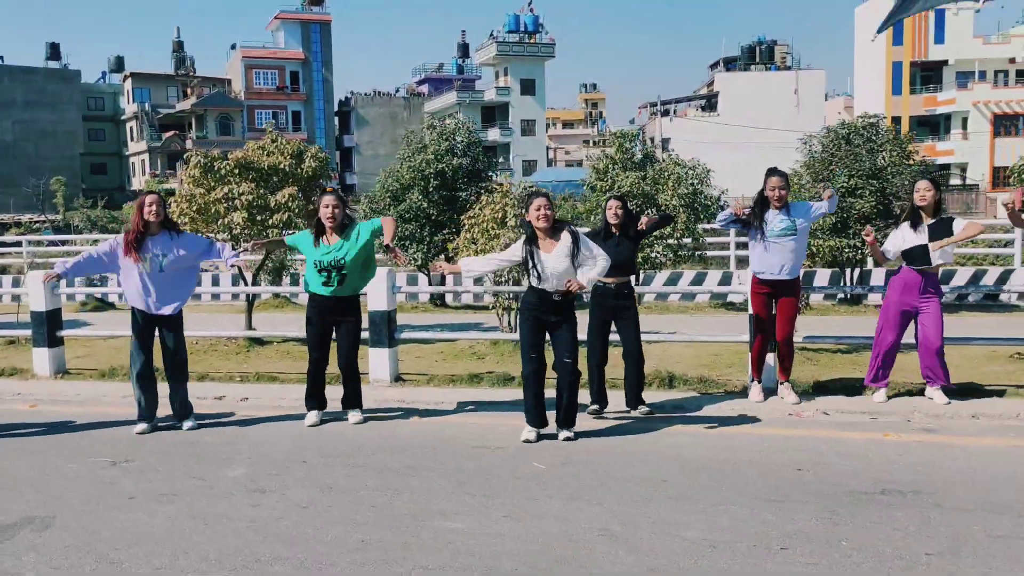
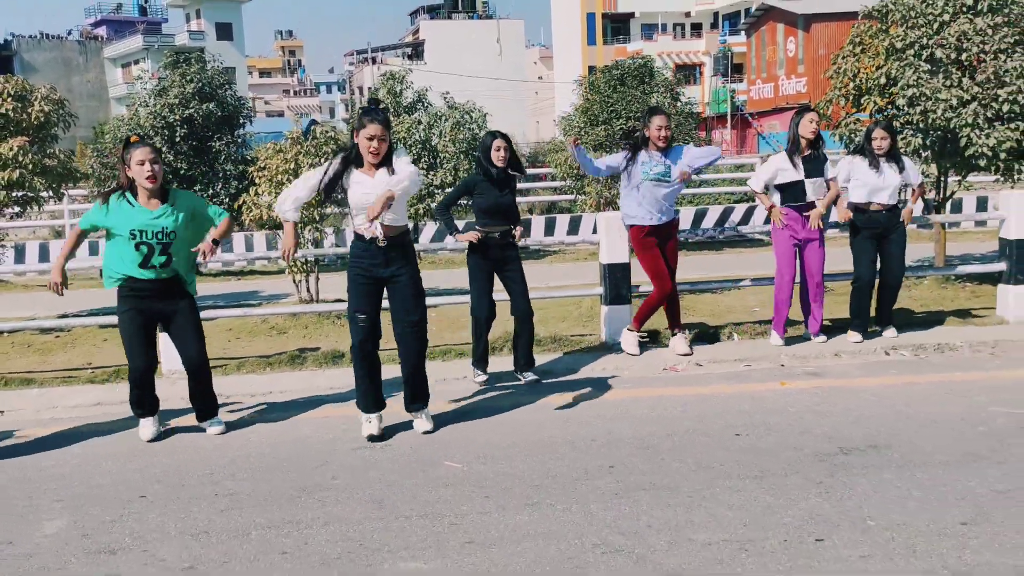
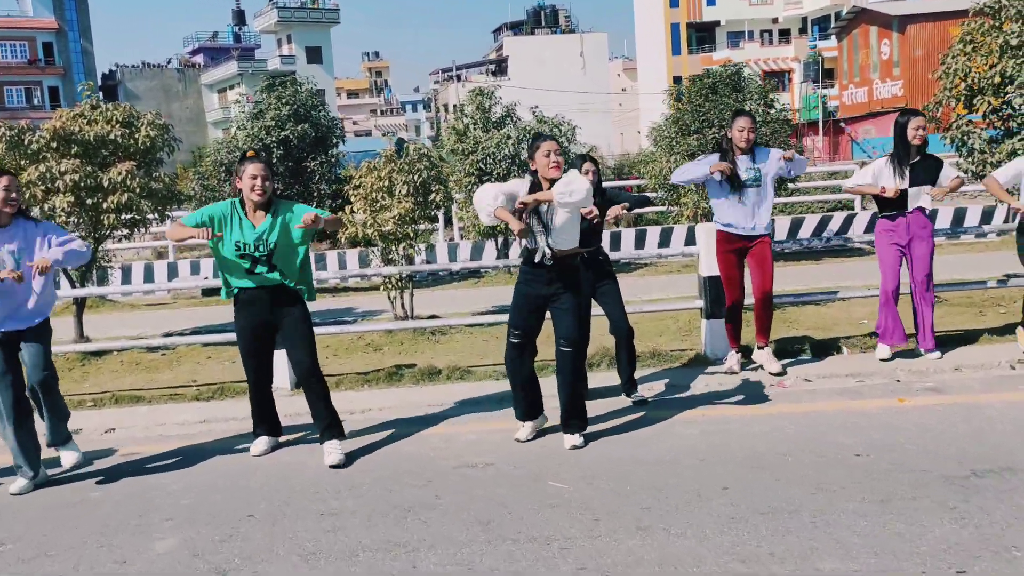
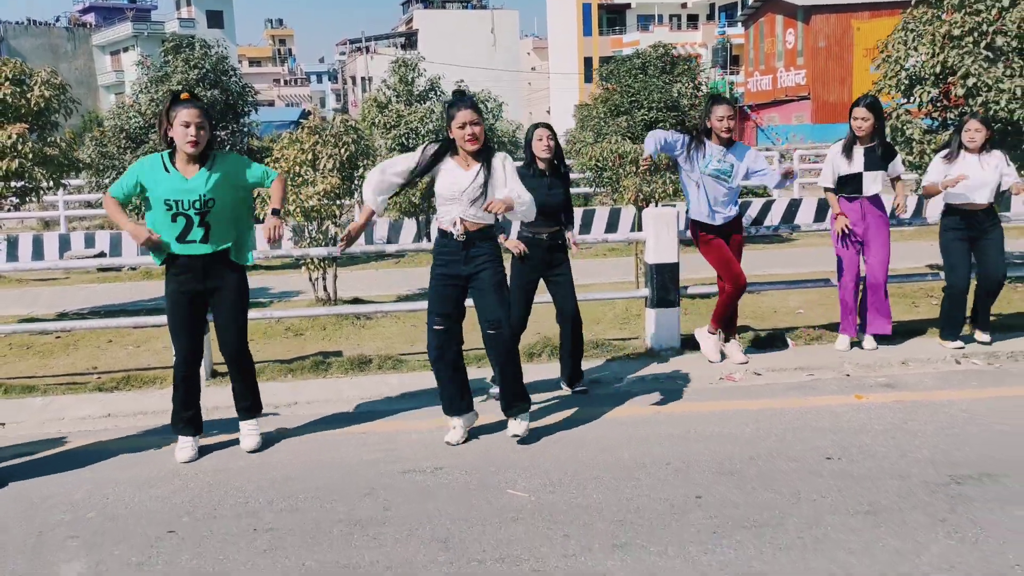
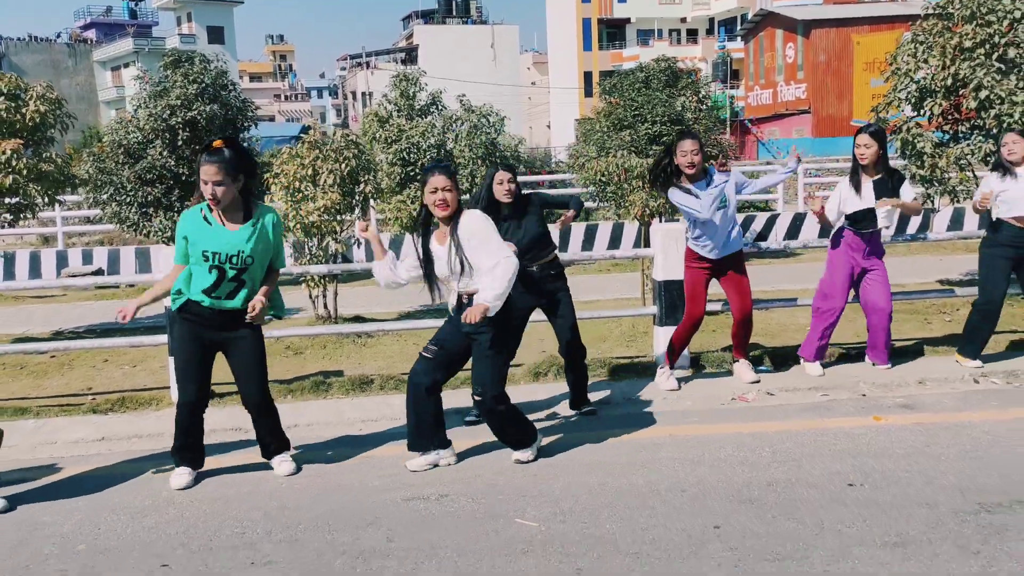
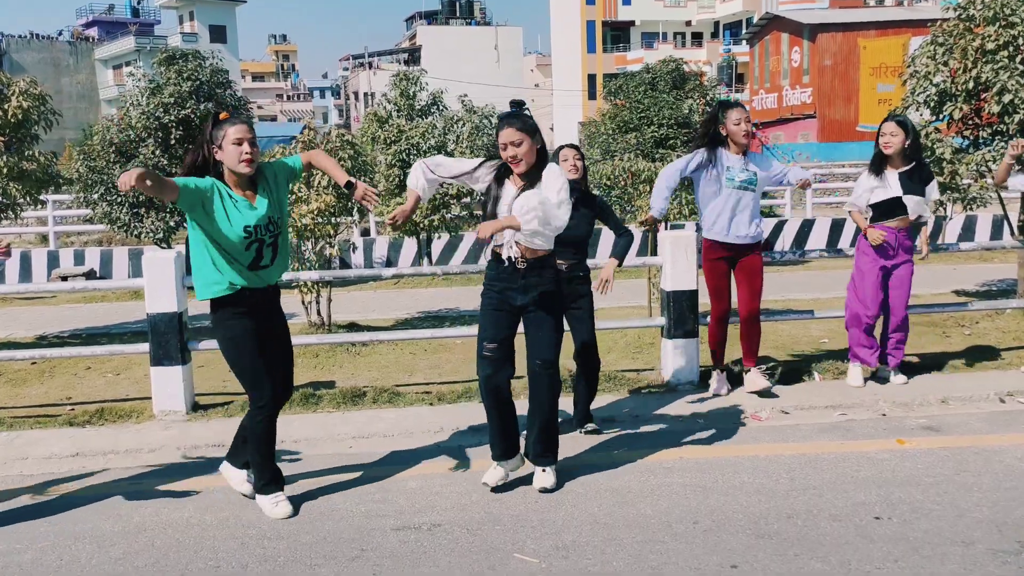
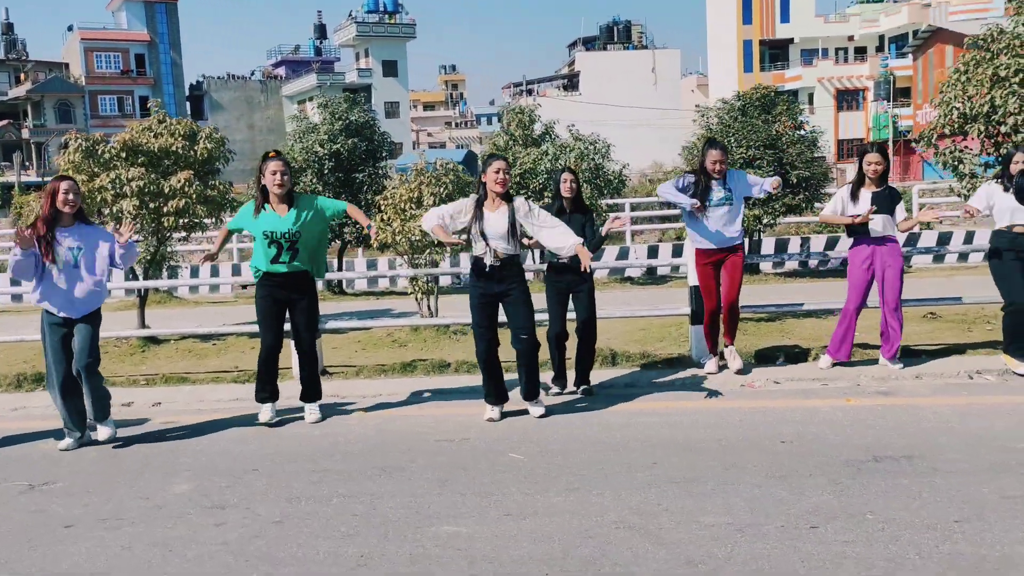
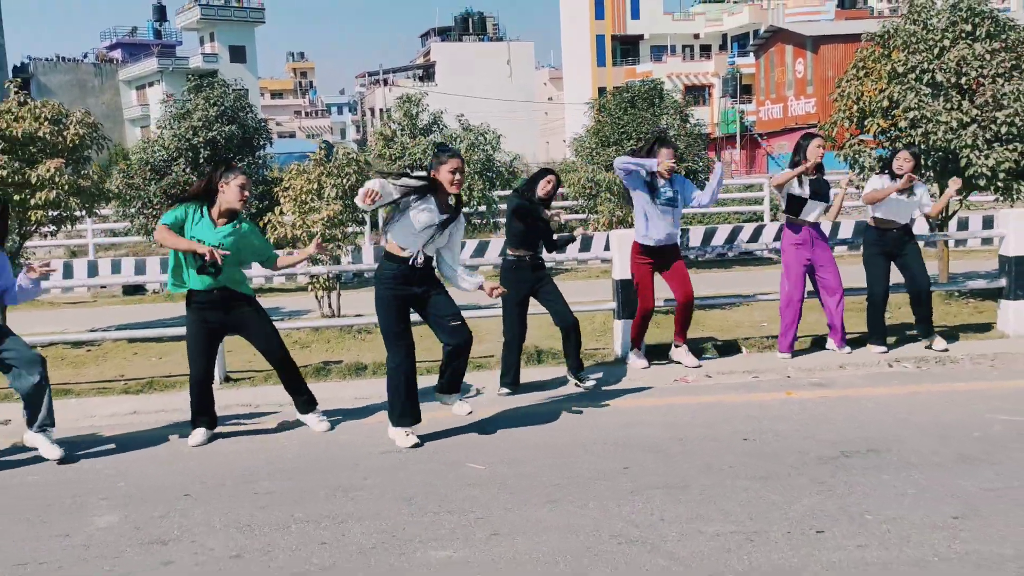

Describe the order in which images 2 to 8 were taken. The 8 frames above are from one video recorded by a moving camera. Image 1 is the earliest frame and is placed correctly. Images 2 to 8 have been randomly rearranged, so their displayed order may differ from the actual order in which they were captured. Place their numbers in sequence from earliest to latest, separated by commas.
7, 3, 6, 5, 4, 2, 8
